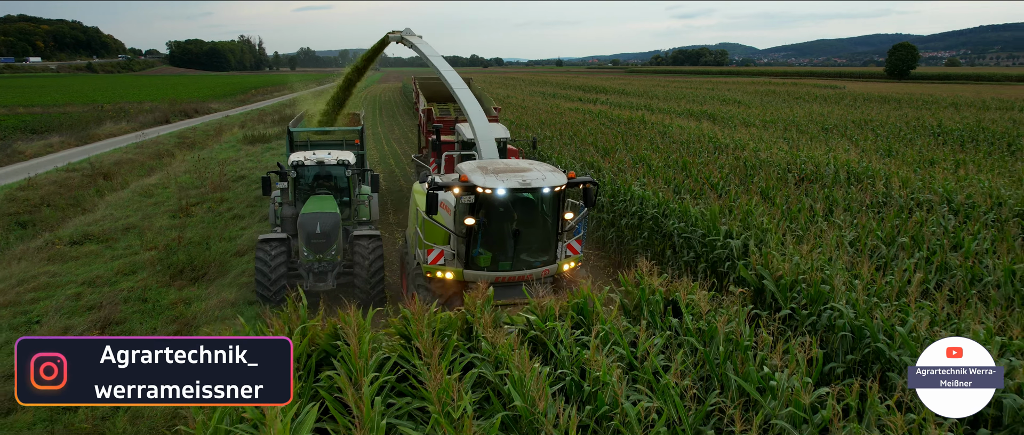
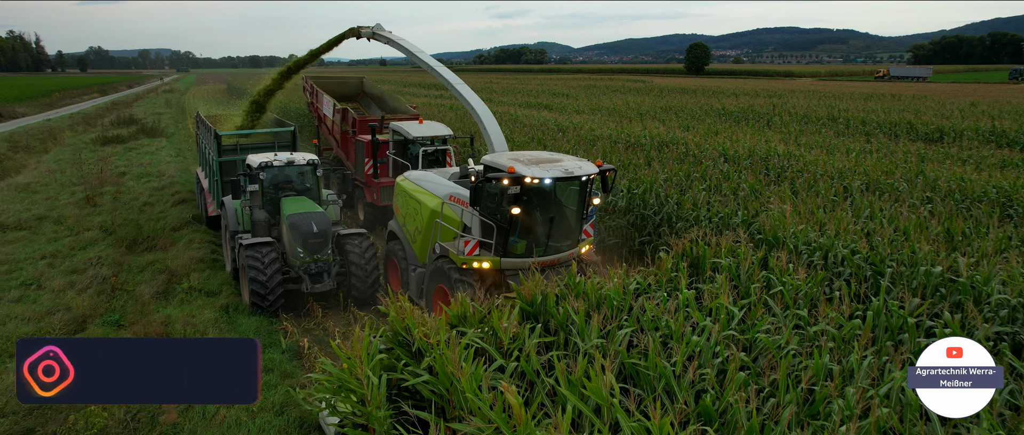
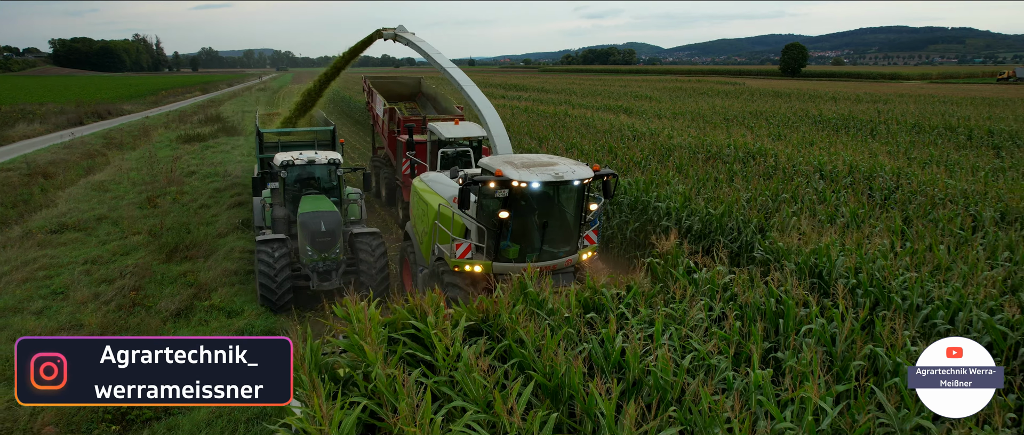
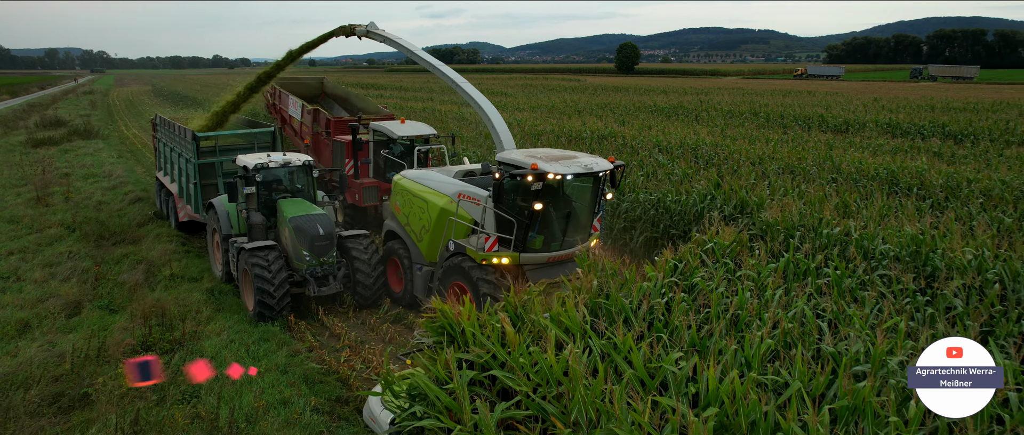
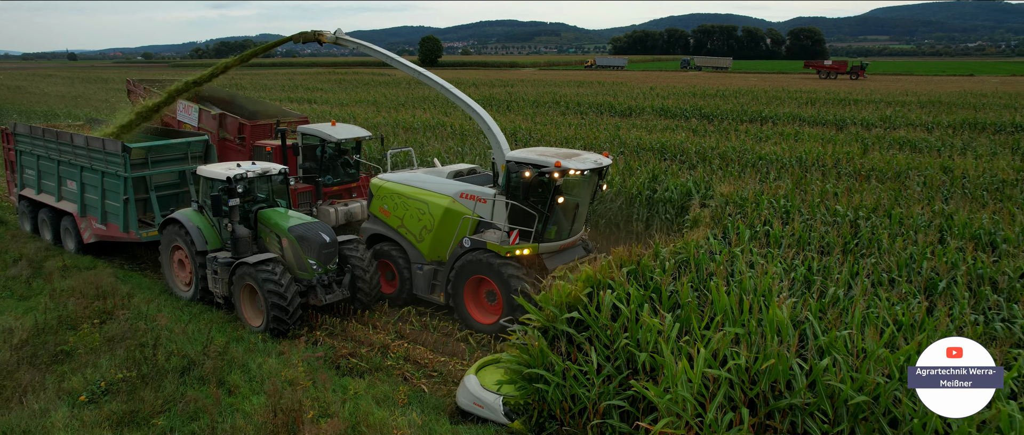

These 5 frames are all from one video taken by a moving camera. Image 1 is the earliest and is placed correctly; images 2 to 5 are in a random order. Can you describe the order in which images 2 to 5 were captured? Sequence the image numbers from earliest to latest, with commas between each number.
3, 2, 4, 5
